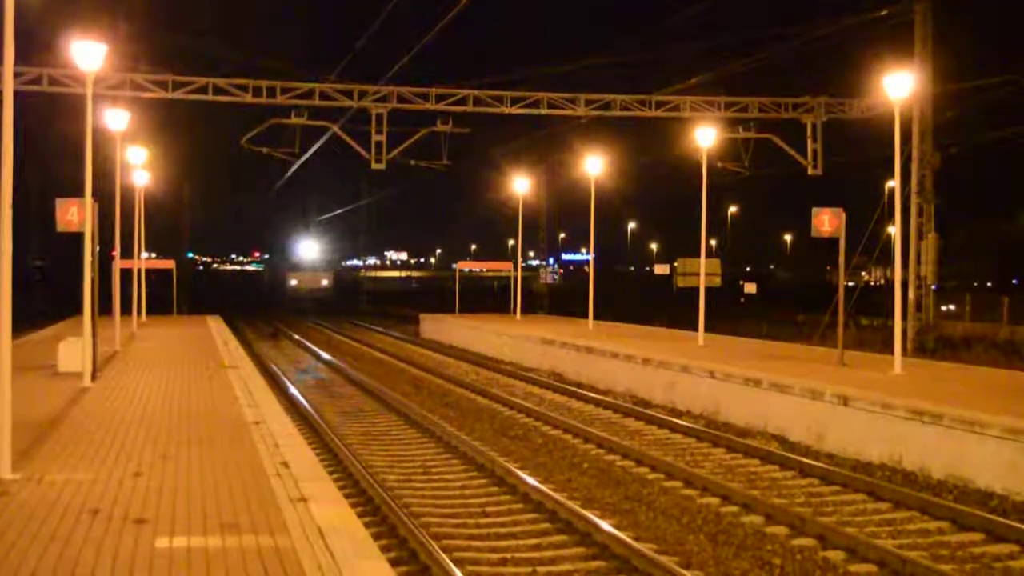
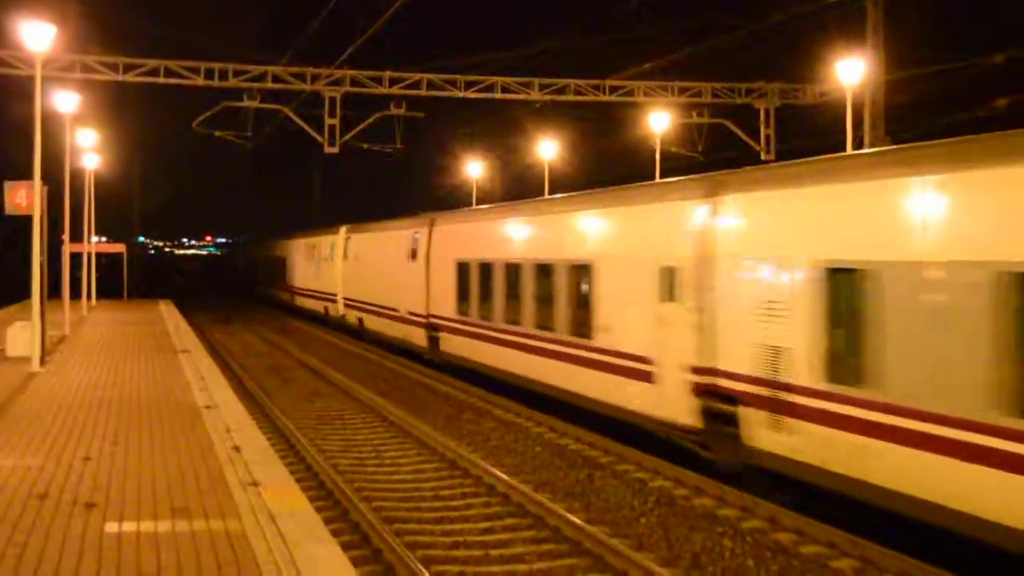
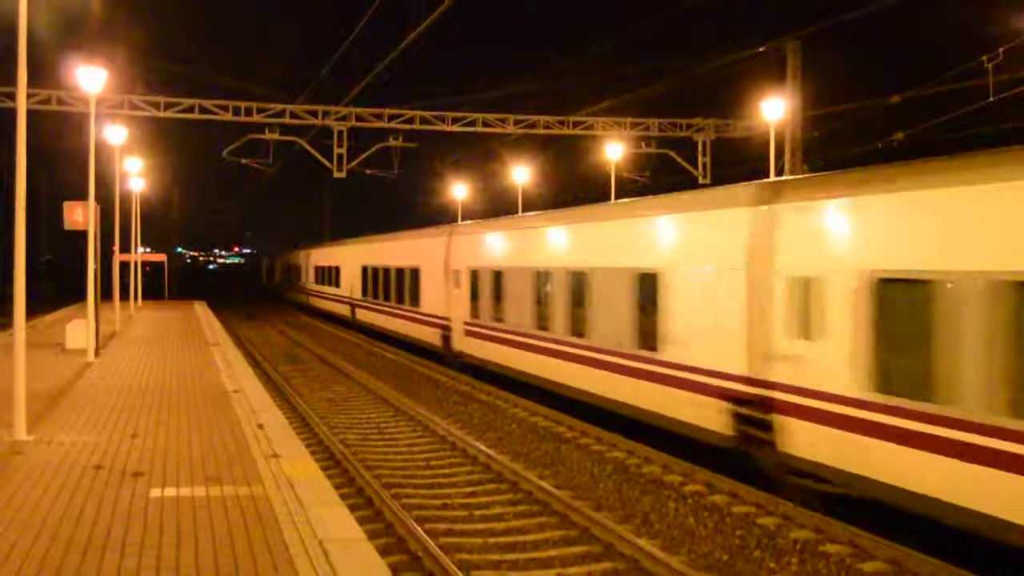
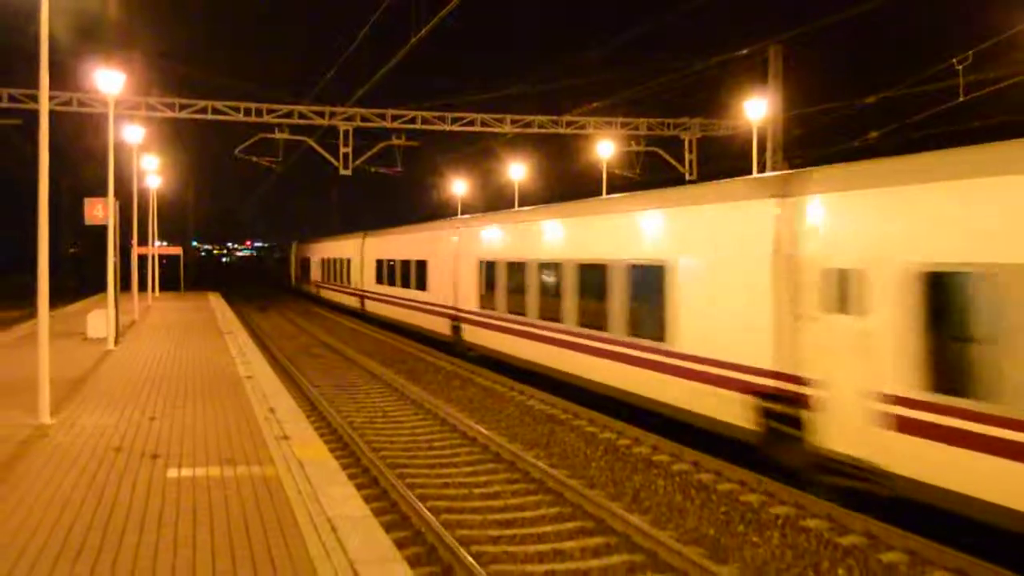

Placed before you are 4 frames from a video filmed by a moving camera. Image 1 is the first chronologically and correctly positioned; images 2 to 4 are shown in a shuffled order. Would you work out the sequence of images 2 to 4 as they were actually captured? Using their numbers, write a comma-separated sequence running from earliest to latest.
2, 3, 4
